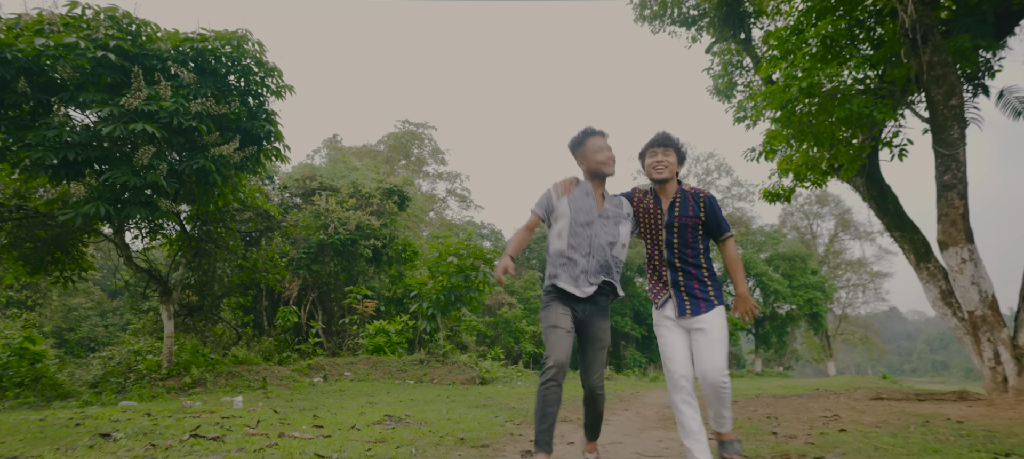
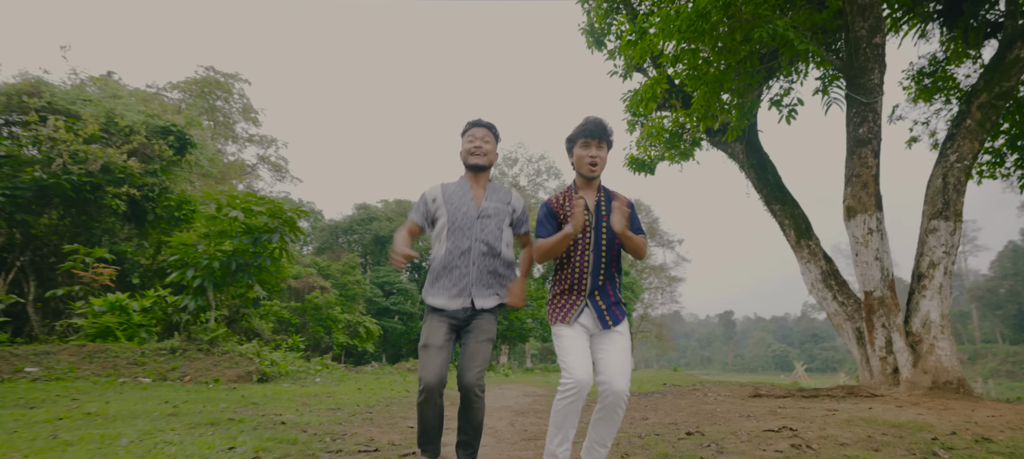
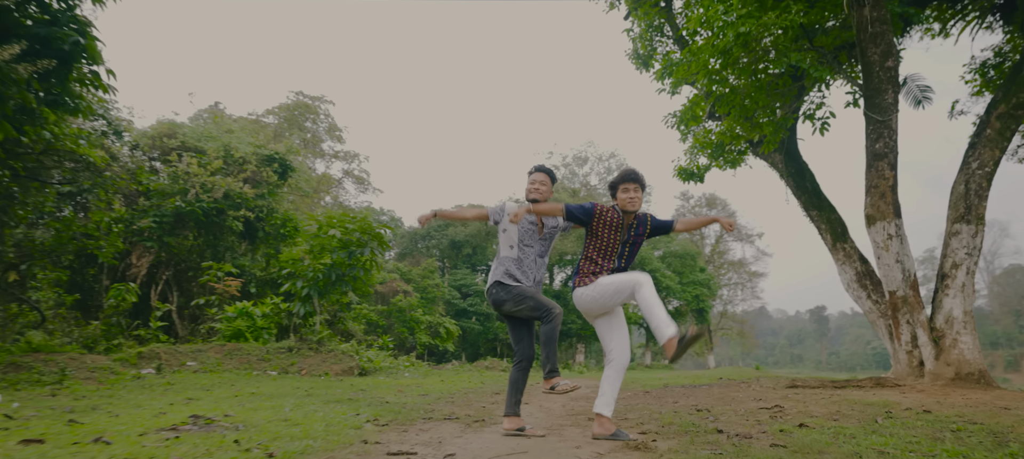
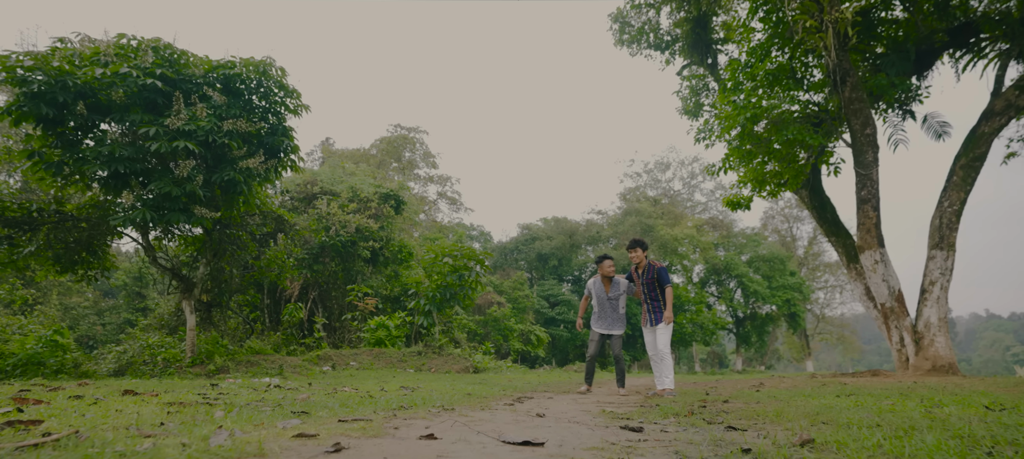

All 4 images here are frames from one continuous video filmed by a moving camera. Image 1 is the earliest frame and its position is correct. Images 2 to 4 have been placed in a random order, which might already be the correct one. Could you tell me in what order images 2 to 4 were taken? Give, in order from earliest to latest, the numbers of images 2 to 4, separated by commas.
4, 3, 2
